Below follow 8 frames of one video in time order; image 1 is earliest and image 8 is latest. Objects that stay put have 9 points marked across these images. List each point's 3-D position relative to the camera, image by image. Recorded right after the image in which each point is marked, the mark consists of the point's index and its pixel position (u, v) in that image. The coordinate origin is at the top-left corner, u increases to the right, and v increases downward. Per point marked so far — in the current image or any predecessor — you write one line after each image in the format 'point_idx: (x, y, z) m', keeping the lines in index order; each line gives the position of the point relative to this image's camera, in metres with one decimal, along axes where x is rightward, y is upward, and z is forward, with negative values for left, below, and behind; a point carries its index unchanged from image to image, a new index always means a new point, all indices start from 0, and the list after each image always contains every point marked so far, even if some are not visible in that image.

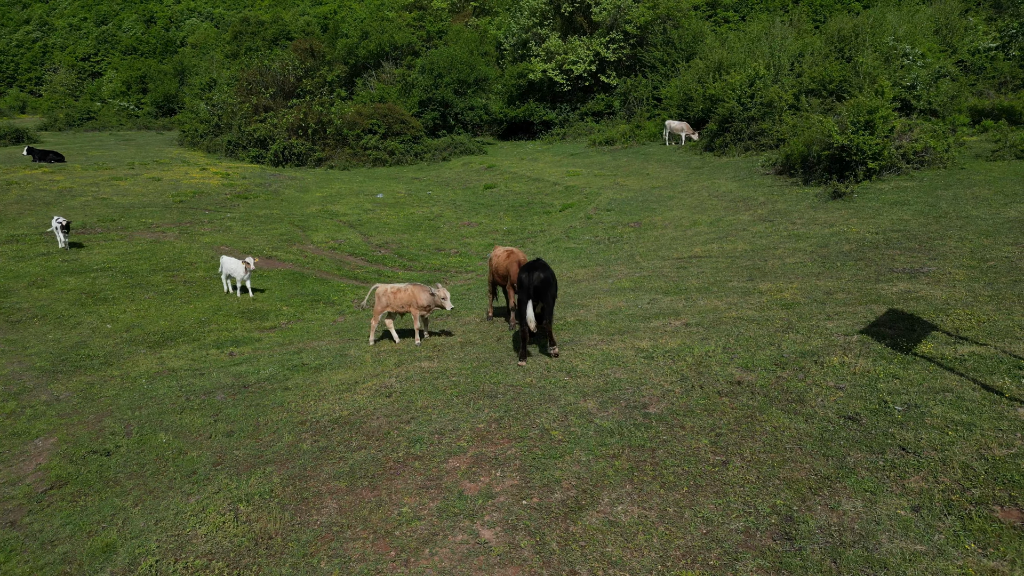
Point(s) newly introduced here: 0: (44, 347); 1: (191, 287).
0: (-8.3, -1.1, +13.0) m
1: (-7.8, 0.0, +17.7) m
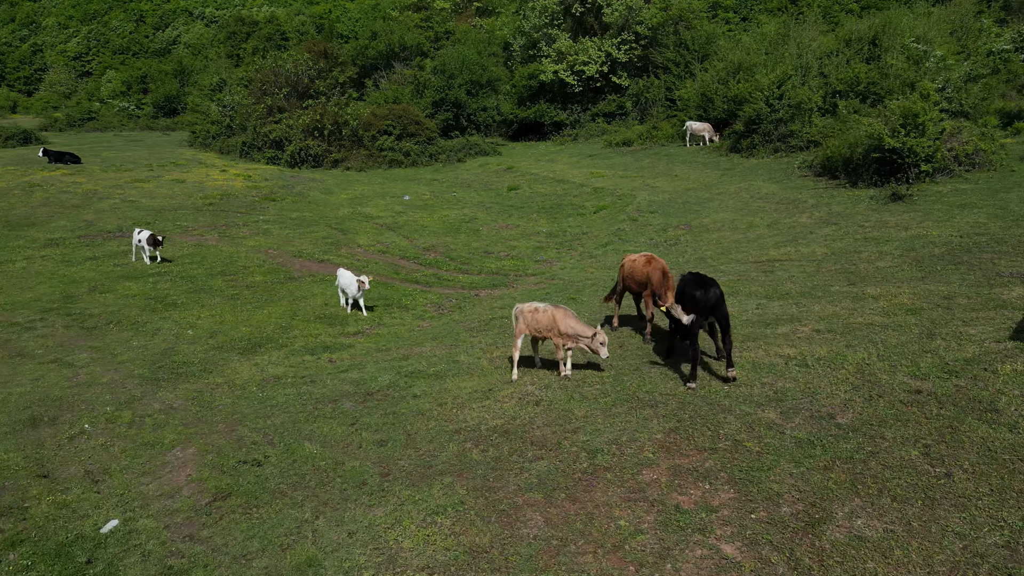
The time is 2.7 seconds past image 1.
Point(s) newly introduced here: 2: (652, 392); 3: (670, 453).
0: (-6.7, -1.2, +12.9) m
1: (-6.2, -0.1, +17.6) m
2: (+1.6, -1.1, +8.1) m
3: (+1.5, -1.5, +6.7) m
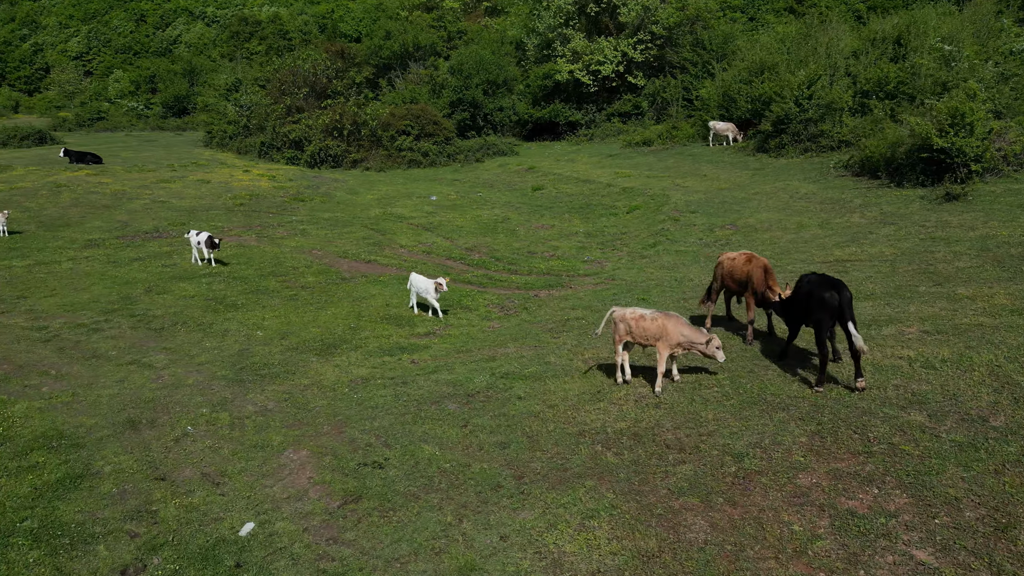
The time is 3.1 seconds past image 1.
0: (-5.3, -1.2, +12.8) m
1: (-4.8, -0.1, +17.6) m
2: (+2.9, -1.2, +8.0) m
3: (+2.8, -1.5, +6.6) m
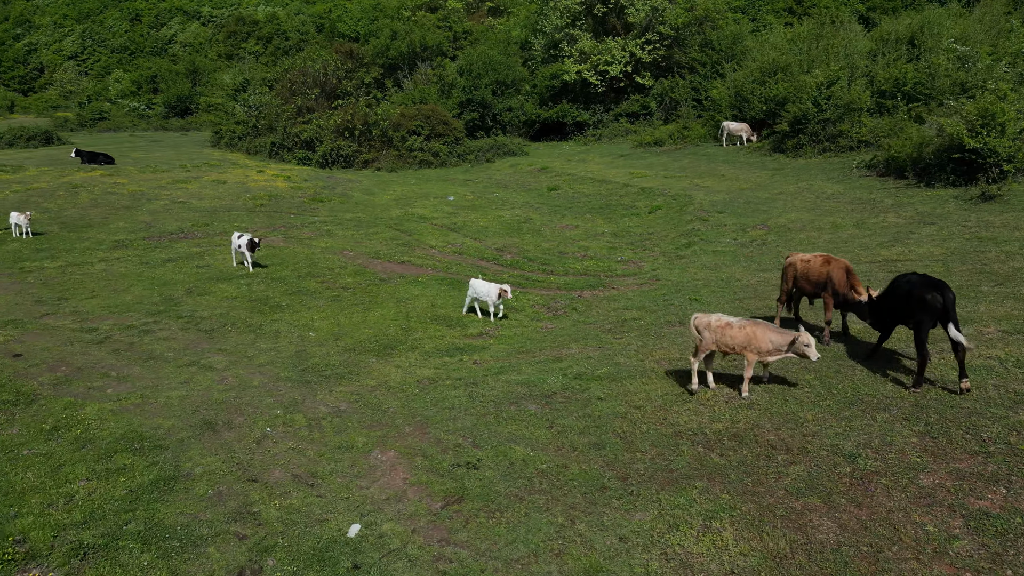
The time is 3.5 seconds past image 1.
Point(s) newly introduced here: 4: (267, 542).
0: (-4.3, -1.2, +12.8) m
1: (-3.8, -0.1, +17.6) m
2: (+4.0, -1.2, +8.0) m
3: (+3.9, -1.5, +6.6) m
4: (-2.3, -2.4, +7.0) m
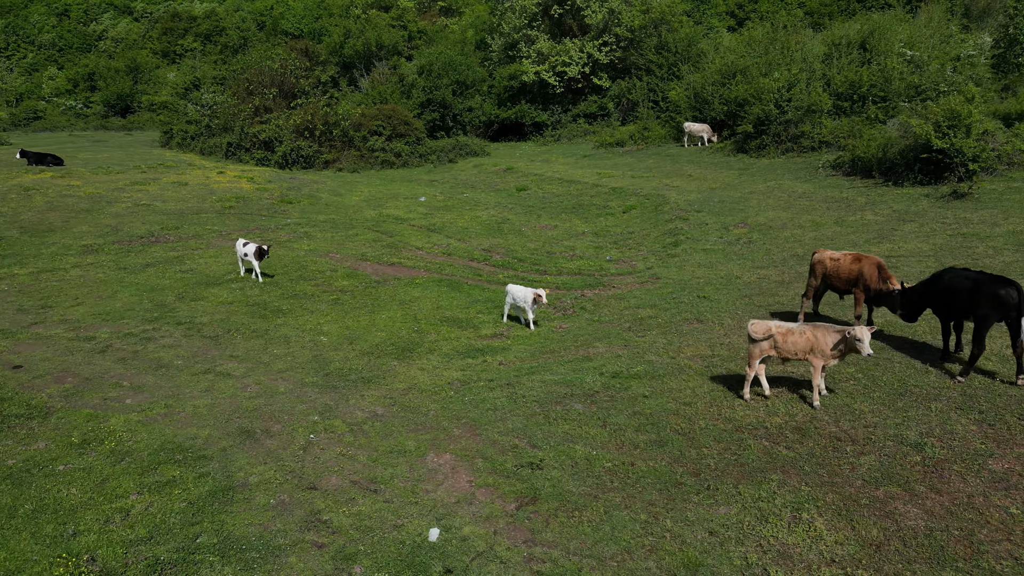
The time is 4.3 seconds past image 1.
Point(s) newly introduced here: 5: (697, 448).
0: (-3.9, -1.3, +12.6) m
1: (-3.8, -0.2, +17.3) m
2: (+4.7, -1.1, +8.3) m
3: (+4.7, -1.5, +6.9) m
4: (-1.5, -2.5, +6.9) m
5: (+2.0, -1.7, +7.9) m
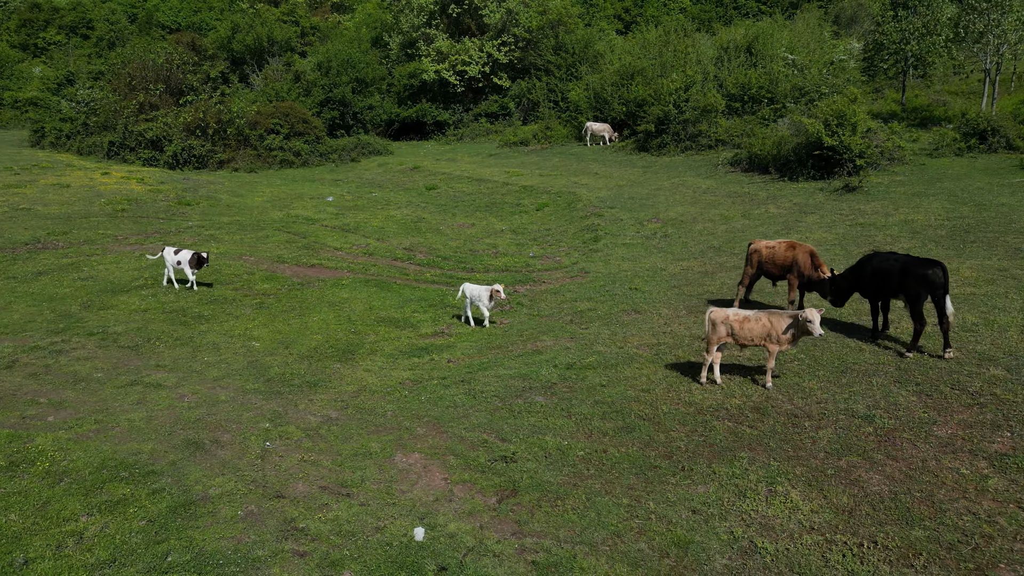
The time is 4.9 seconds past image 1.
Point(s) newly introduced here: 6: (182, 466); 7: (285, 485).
0: (-4.8, -1.3, +12.0) m
1: (-5.4, -0.2, +16.7) m
2: (+4.3, -0.9, +9.0) m
3: (+4.5, -1.3, +7.6) m
4: (-1.6, -2.4, +6.6) m
5: (+1.7, -1.6, +8.2) m
6: (-3.8, -2.1, +8.5) m
7: (-2.5, -2.2, +8.0) m
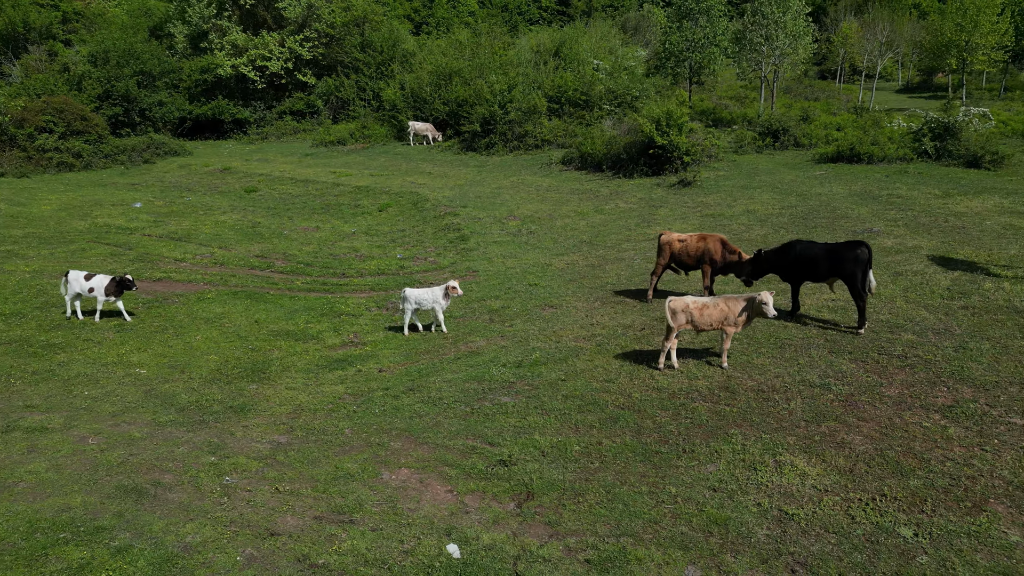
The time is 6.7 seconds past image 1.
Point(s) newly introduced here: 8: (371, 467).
0: (-5.7, -1.6, +10.4) m
1: (-7.6, -0.6, +14.8) m
2: (+3.8, -0.7, +10.0) m
3: (+4.4, -1.0, +8.7) m
4: (-1.2, -2.5, +6.1) m
5: (+1.6, -1.5, +8.5) m
6: (-3.8, -2.3, +7.3) m
7: (-2.4, -2.3, +7.2) m
8: (-1.6, -2.0, +8.2) m
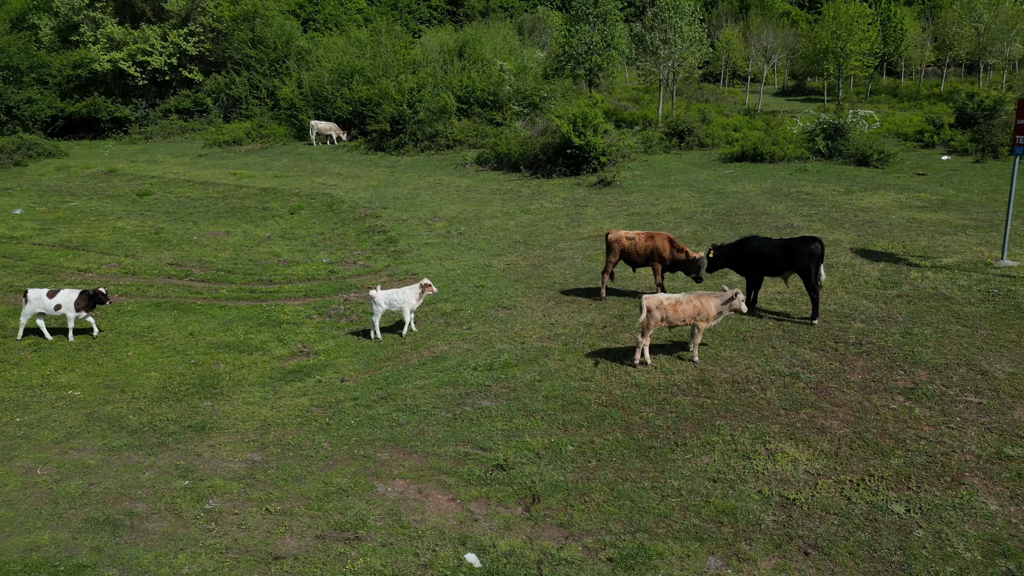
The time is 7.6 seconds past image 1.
0: (-6.0, -1.8, +9.5) m
1: (-8.5, -0.9, +13.6) m
2: (+3.4, -0.6, +10.4) m
3: (+4.2, -0.9, +9.2) m
4: (-0.9, -2.6, +6.0) m
5: (+1.5, -1.5, +8.7) m
6: (-3.7, -2.4, +6.7) m
7: (-2.3, -2.4, +6.8) m
8: (-1.6, -2.1, +7.9) m
